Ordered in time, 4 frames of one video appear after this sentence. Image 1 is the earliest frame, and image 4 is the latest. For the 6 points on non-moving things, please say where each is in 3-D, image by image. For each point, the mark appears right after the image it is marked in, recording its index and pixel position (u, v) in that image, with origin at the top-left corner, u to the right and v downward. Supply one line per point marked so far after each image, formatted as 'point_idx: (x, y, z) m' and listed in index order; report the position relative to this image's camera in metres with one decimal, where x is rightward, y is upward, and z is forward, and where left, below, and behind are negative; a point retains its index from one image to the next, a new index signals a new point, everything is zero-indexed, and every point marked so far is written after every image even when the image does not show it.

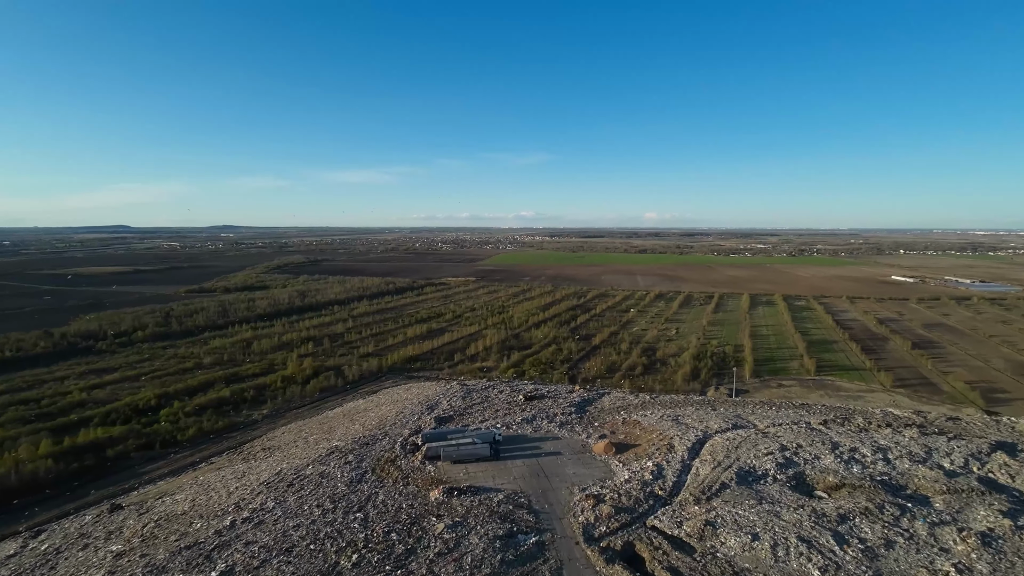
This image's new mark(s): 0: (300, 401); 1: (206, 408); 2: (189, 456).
0: (-7.4, -4.0, +17.4) m
1: (-10.3, -4.1, +16.7) m
2: (-8.5, -4.4, +13.1) m
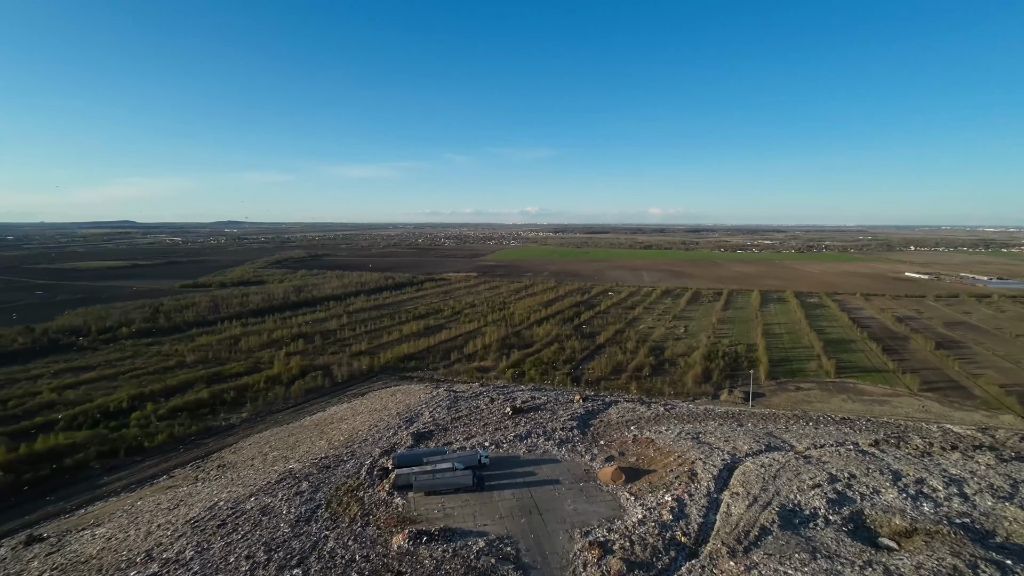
0: (-7.5, -3.8, +16.3) m
1: (-10.4, -3.9, +15.6) m
2: (-8.6, -4.3, +12.0) m
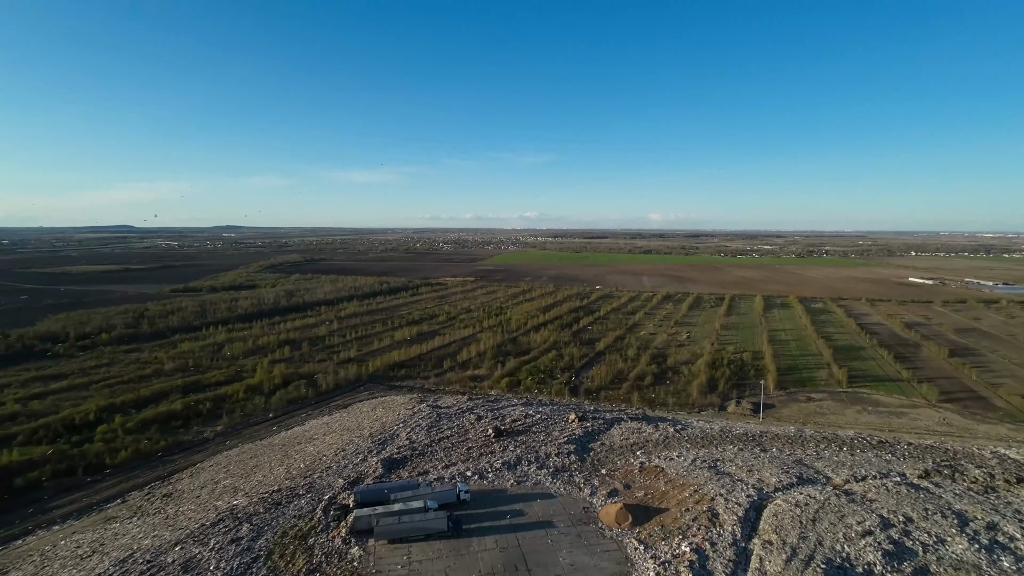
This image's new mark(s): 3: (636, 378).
0: (-7.7, -3.9, +15.2) m
1: (-10.5, -4.0, +14.5) m
2: (-8.8, -4.4, +10.9) m
3: (+4.7, -3.4, +18.7) m
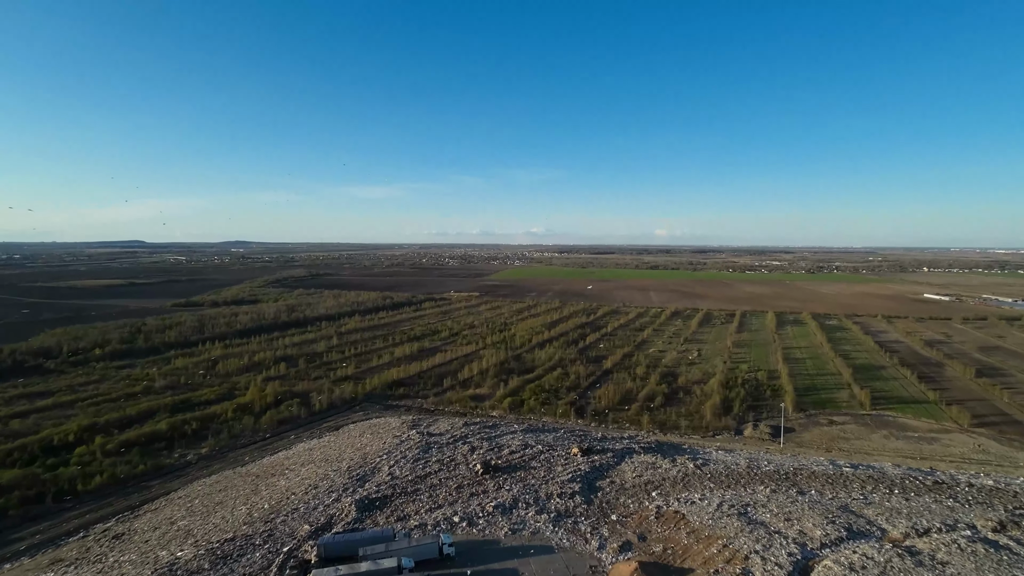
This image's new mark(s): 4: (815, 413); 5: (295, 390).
0: (-7.6, -4.3, +14.4) m
1: (-10.5, -4.4, +13.7) m
2: (-8.8, -4.6, +10.1) m
3: (+4.8, -3.9, +17.7) m
4: (+10.2, -4.2, +16.8) m
5: (-8.1, -3.8, +18.5) m
